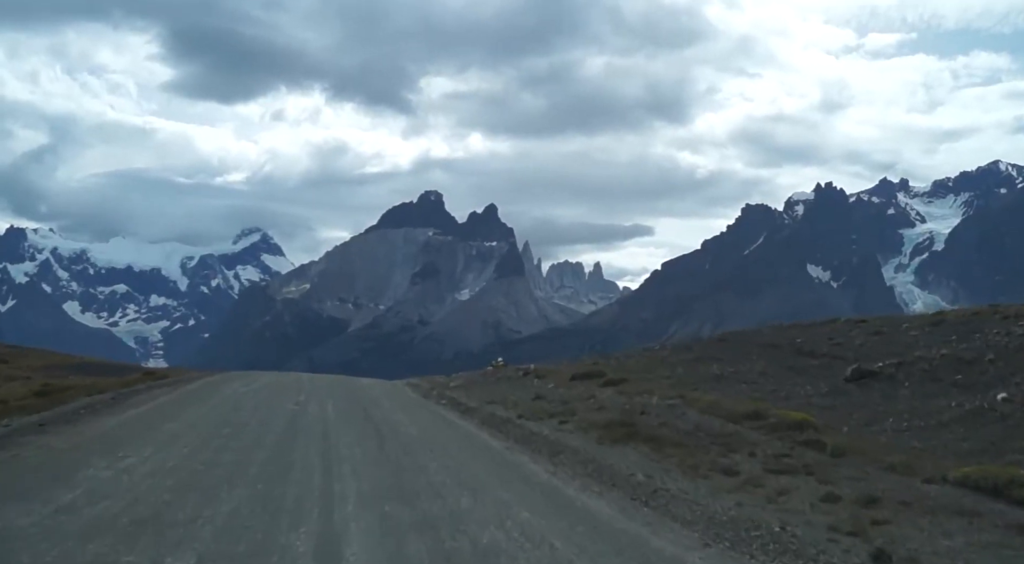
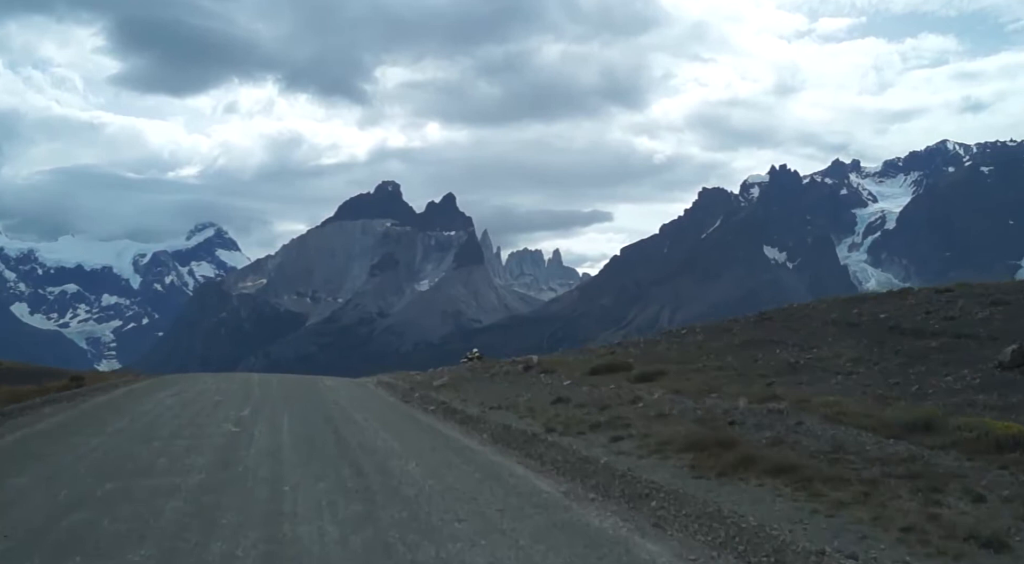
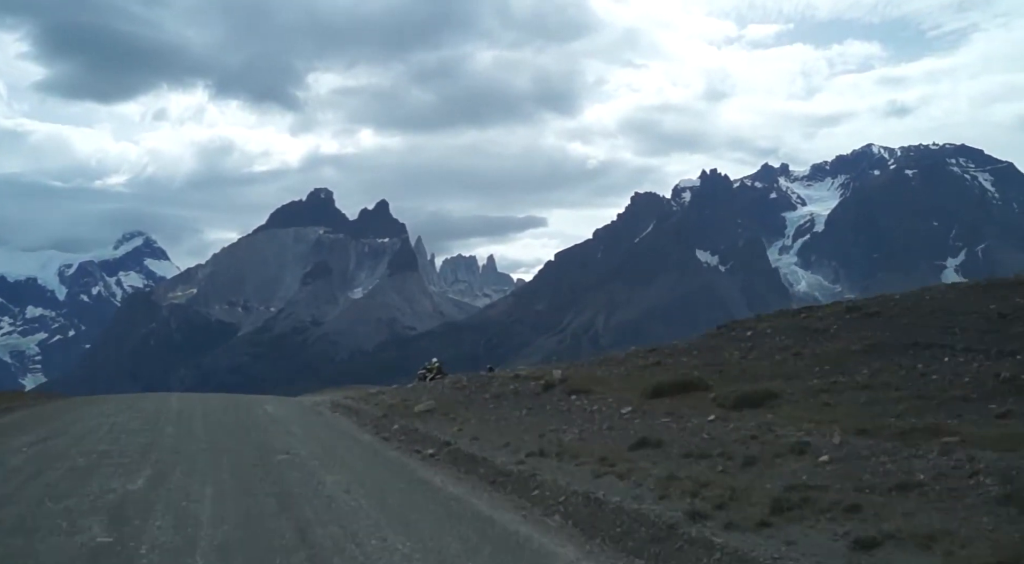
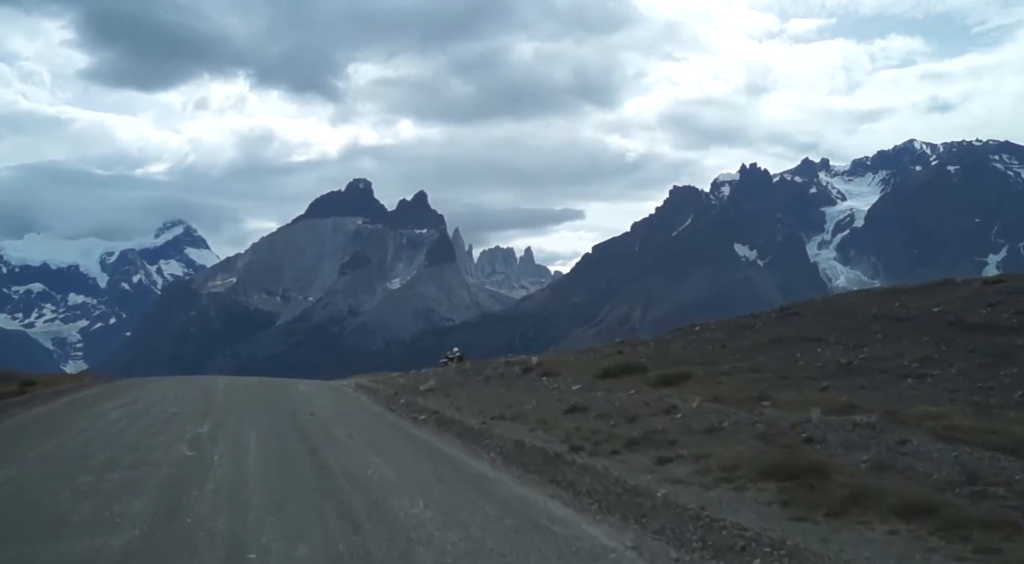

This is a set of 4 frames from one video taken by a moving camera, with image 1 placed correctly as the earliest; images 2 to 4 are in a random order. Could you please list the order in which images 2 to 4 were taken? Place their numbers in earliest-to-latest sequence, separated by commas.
2, 4, 3
